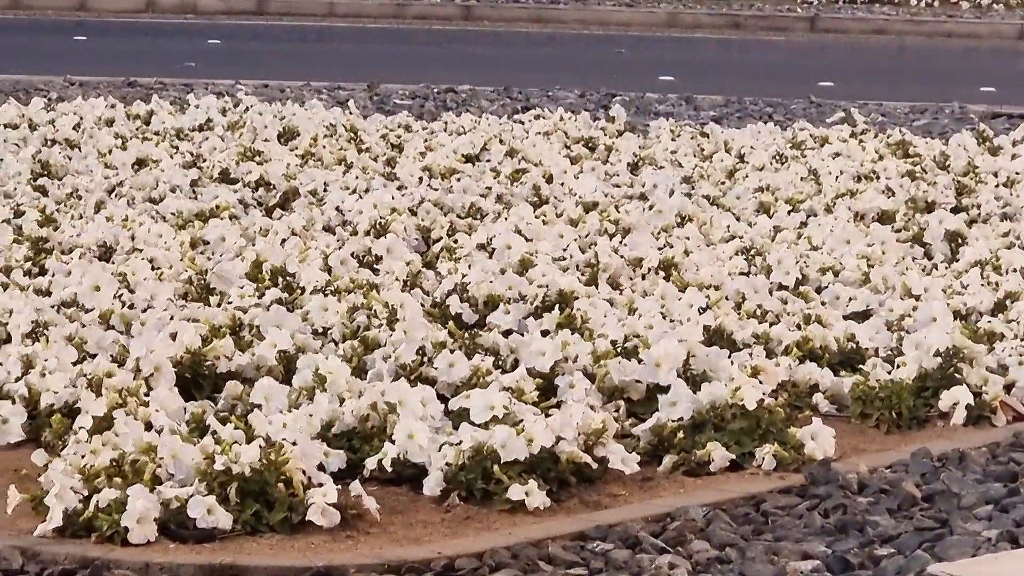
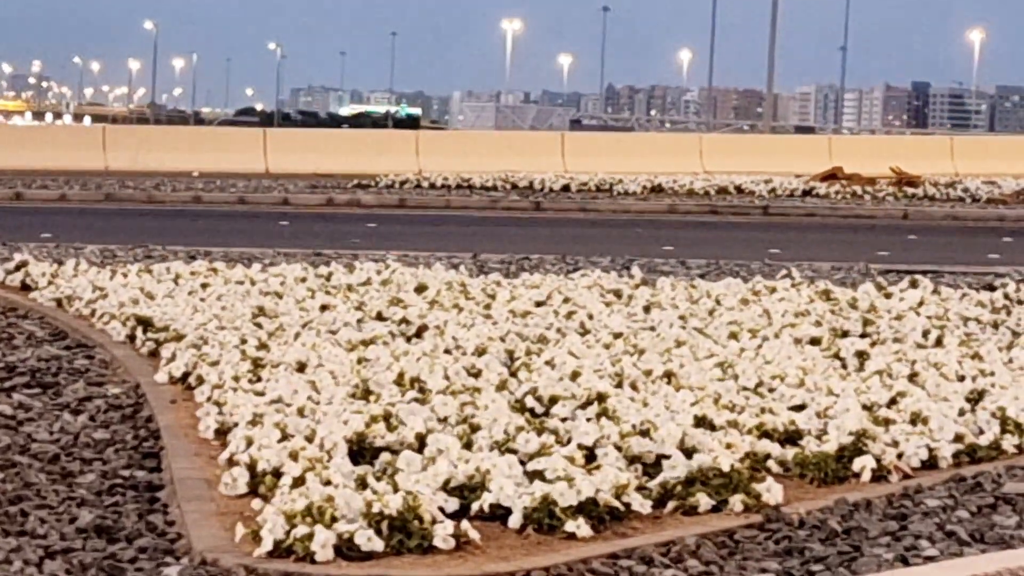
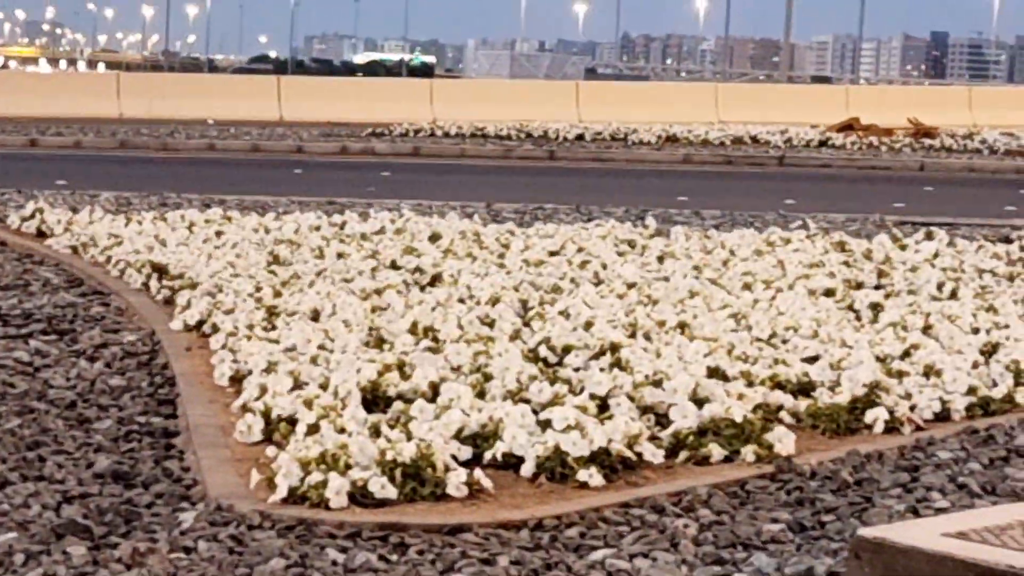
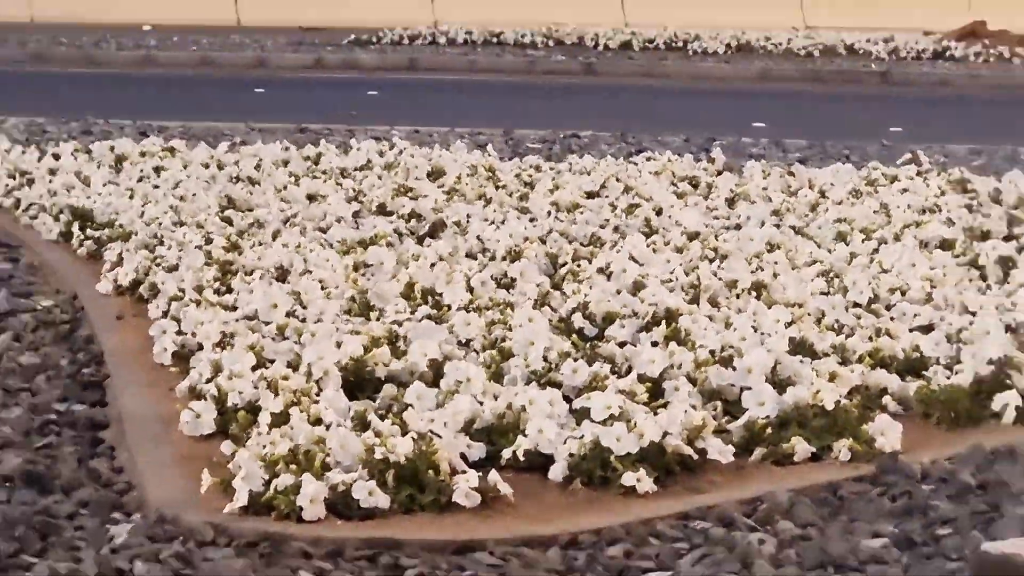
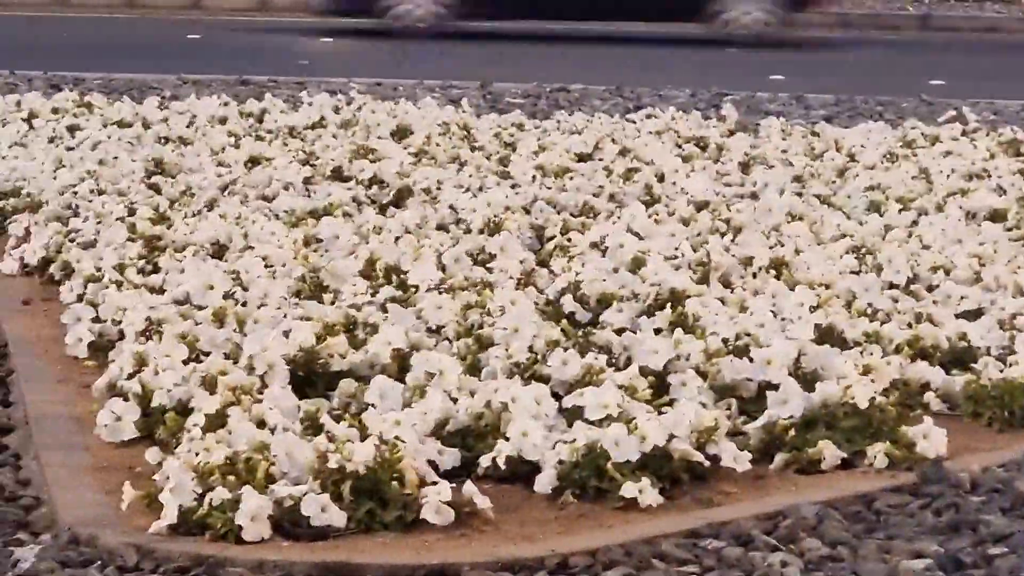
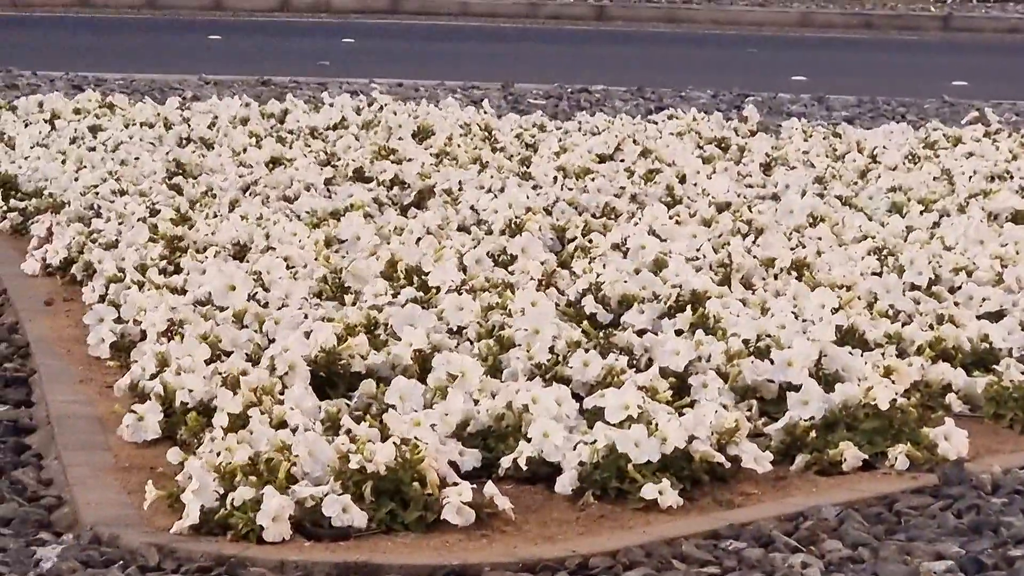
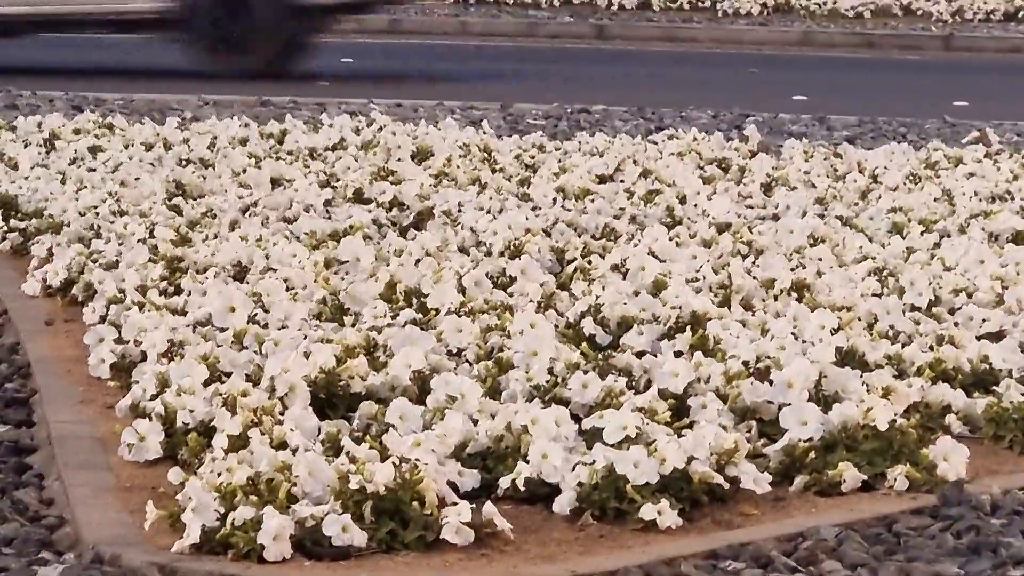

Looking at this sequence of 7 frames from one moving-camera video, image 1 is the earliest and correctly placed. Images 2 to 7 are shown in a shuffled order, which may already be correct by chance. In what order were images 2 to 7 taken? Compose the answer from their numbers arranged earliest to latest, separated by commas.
5, 6, 7, 4, 3, 2
